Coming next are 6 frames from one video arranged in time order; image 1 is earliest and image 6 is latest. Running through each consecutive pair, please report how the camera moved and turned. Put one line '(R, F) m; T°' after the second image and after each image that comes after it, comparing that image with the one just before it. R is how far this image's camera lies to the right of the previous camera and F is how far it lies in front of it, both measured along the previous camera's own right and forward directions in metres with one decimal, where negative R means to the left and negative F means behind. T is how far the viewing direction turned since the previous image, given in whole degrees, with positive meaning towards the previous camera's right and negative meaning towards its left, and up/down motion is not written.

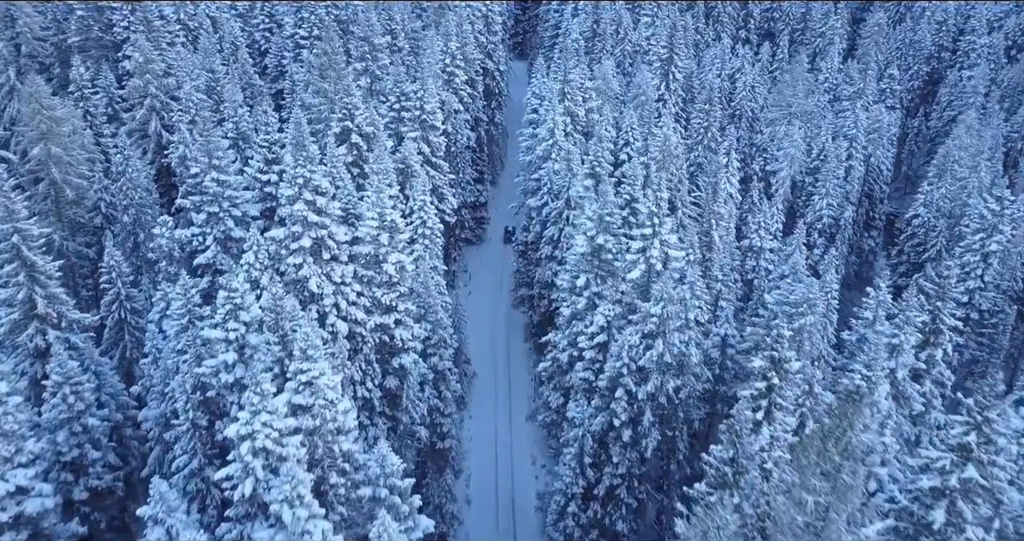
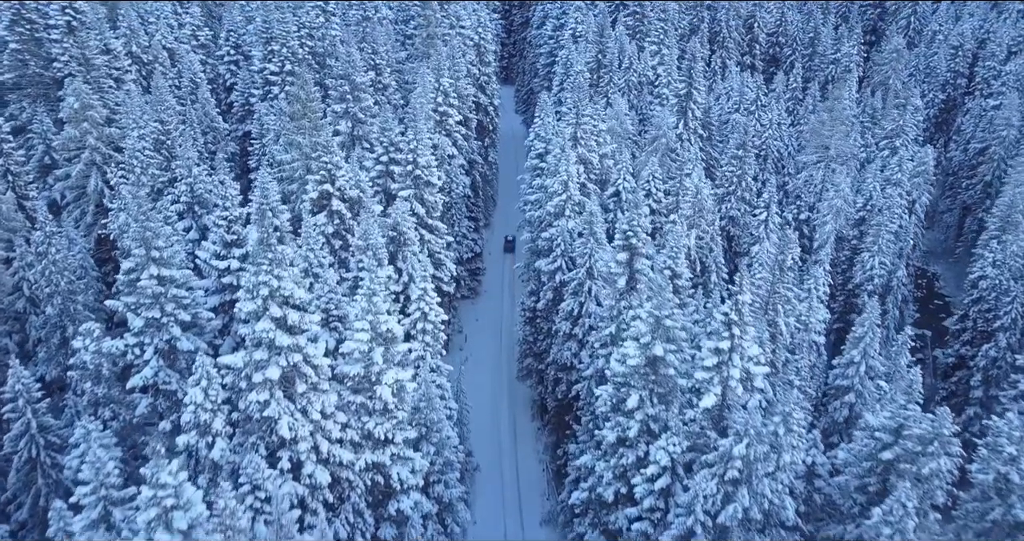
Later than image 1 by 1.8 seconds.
(-1.5, +6.0) m; +2°
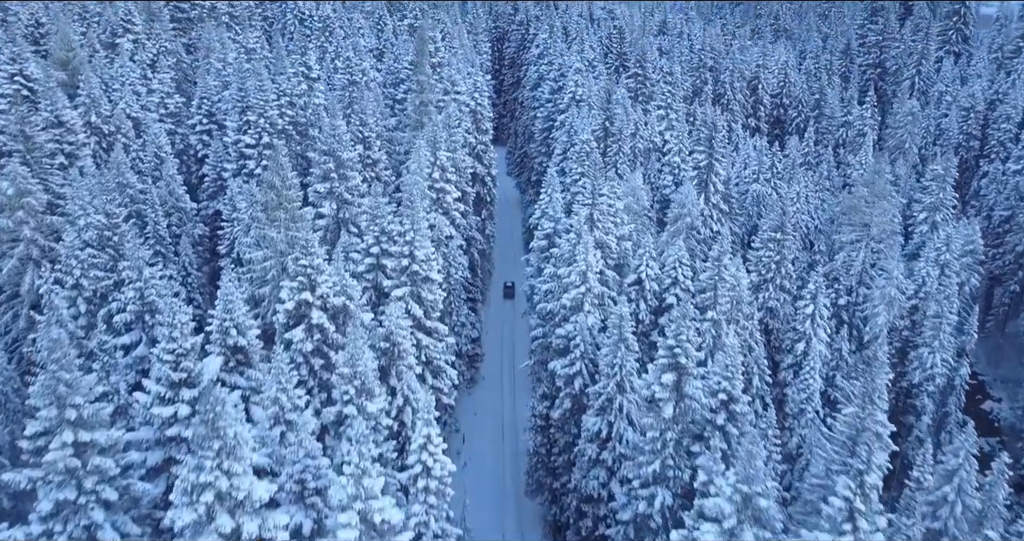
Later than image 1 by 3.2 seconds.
(-1.1, +4.9) m; +1°
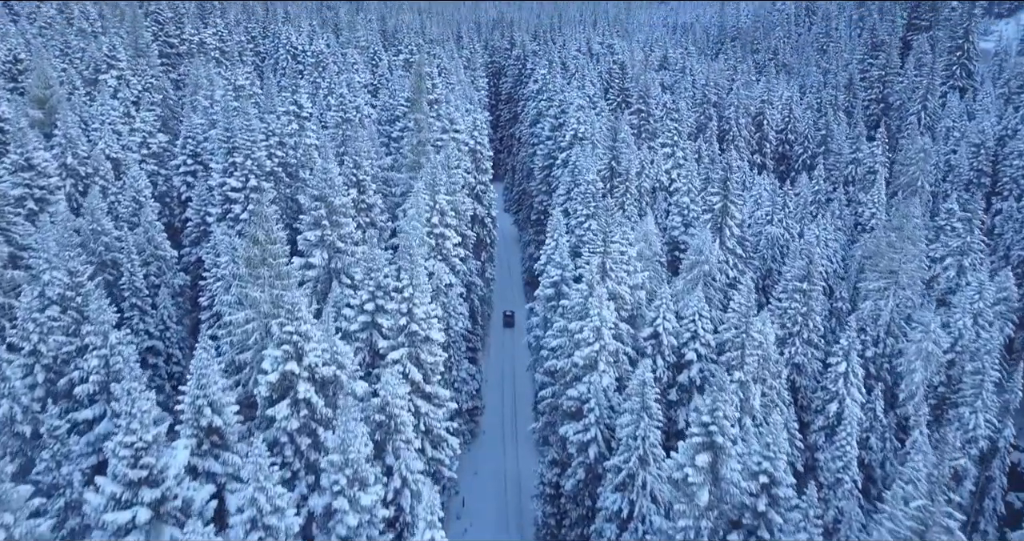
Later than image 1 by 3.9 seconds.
(-0.5, +2.6) m; +1°
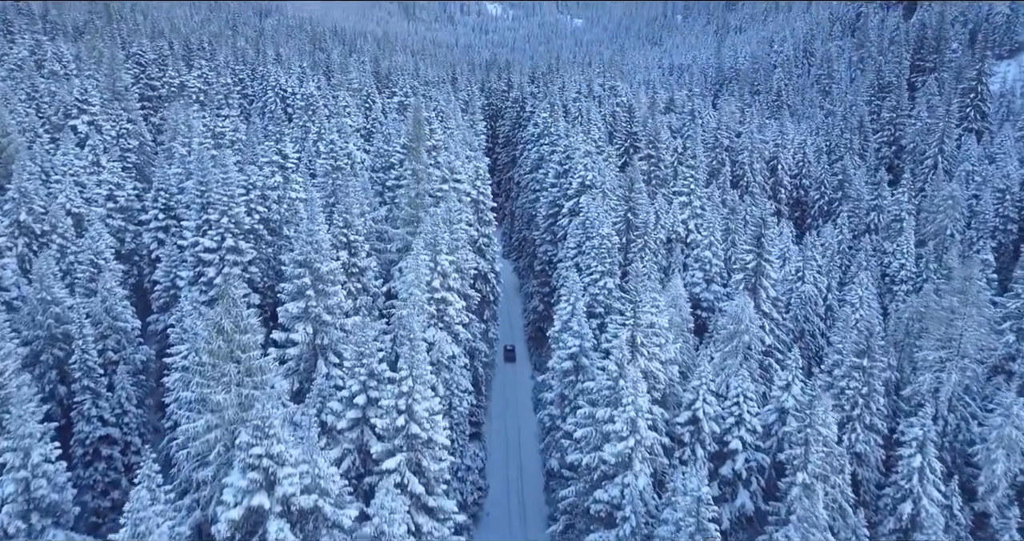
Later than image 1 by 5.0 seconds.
(-0.9, +4.2) m; +1°
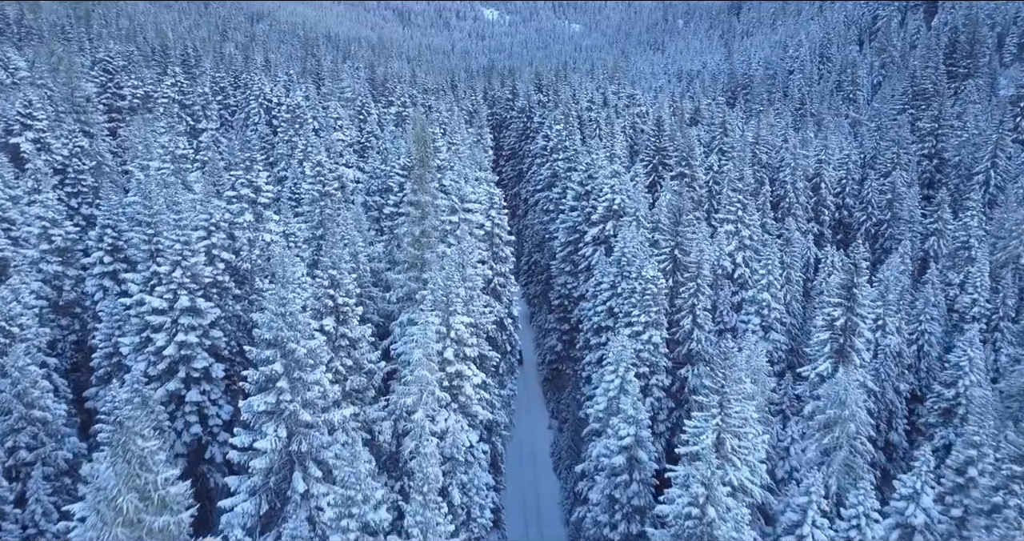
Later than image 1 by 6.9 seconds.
(-1.3, +6.9) m; 0°
